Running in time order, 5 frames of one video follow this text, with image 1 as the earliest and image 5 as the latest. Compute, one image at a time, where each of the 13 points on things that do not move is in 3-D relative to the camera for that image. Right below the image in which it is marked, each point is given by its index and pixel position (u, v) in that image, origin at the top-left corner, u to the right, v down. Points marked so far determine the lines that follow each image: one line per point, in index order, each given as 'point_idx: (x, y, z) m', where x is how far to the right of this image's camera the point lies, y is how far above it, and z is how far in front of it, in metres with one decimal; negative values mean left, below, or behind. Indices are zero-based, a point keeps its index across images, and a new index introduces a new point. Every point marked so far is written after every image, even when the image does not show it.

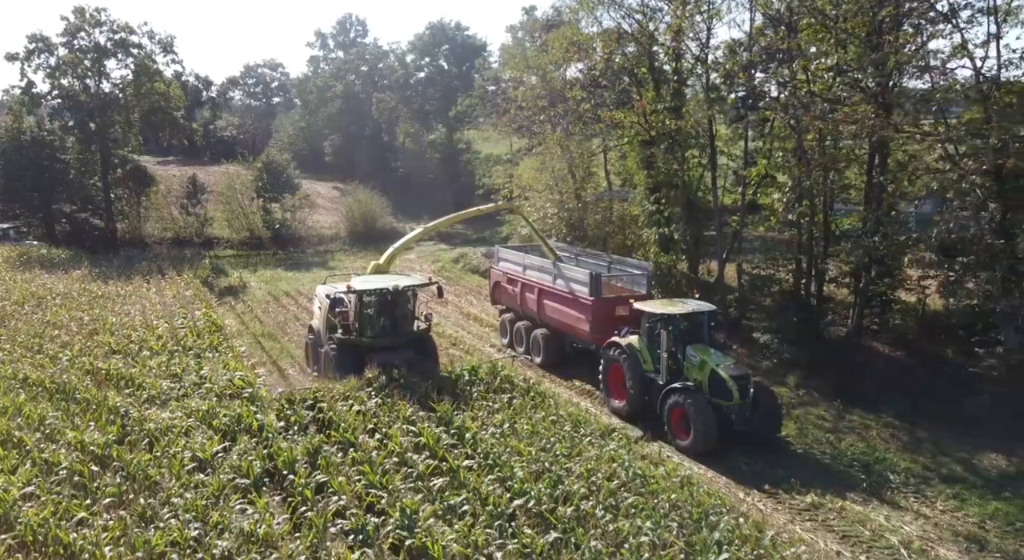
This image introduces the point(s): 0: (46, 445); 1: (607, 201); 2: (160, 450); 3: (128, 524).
0: (-5.4, -1.9, +8.2) m
1: (+2.2, +1.8, +16.6) m
2: (-4.0, -1.9, +8.2) m
3: (-3.6, -2.2, +6.6) m
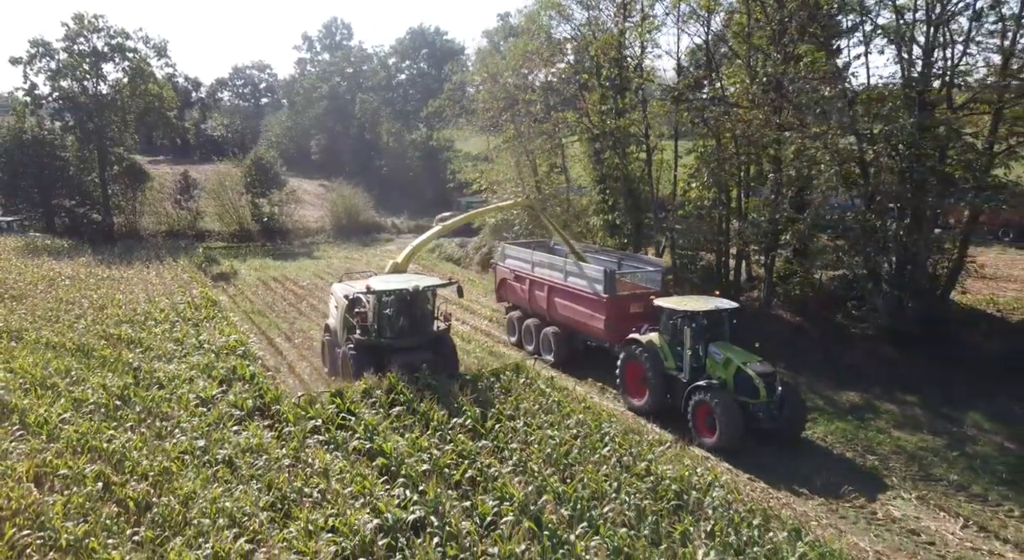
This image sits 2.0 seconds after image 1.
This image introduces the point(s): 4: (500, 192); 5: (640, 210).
0: (-6.1, -1.5, +9.9) m
1: (+1.4, +2.2, +18.4) m
2: (-4.8, -1.5, +9.9) m
3: (-4.3, -1.8, +8.4) m
4: (-0.4, +2.5, +20.0) m
5: (+2.8, +1.6, +15.7) m
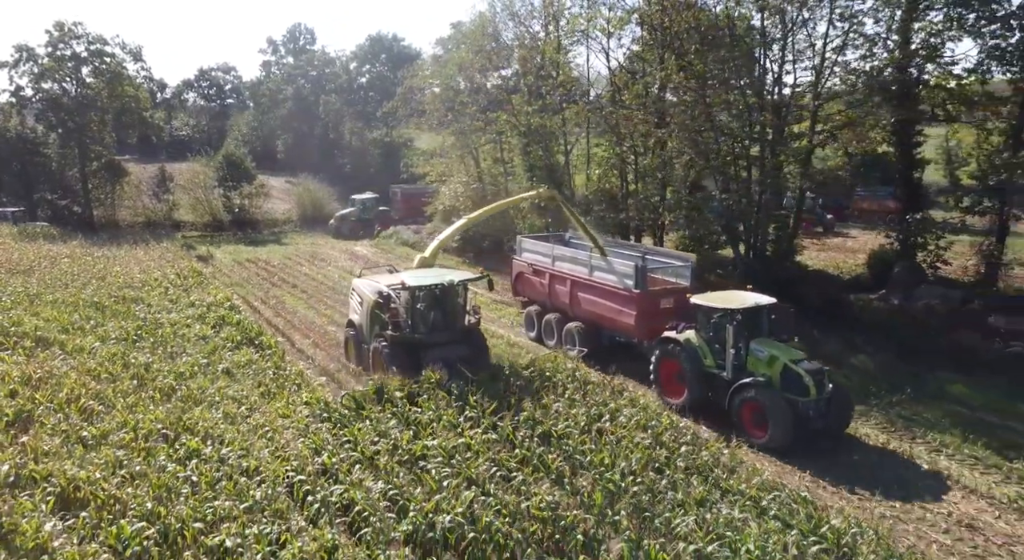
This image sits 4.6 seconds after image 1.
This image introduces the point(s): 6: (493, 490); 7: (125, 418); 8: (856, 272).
0: (-7.3, -0.9, +12.5) m
1: (-0.3, +2.9, +21.4) m
2: (-6.0, -0.9, +12.6) m
3: (-5.5, -1.2, +11.1) m
4: (-2.1, +3.2, +22.9) m
5: (+1.3, +2.3, +18.8) m
6: (-0.2, -2.0, +6.9) m
7: (-4.6, -1.7, +8.4) m
8: (+7.6, +0.2, +15.6) m
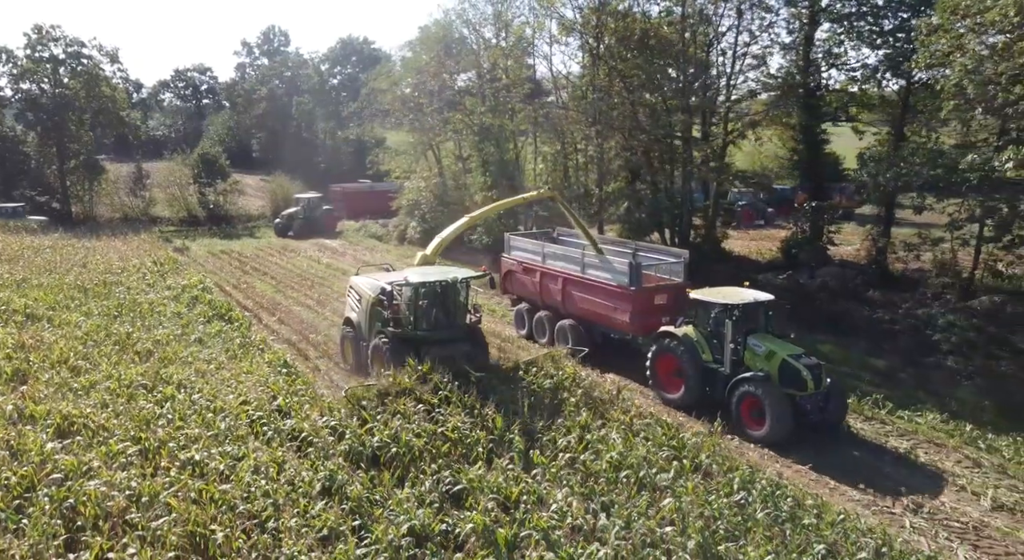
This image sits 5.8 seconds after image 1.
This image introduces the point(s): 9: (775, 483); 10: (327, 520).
0: (-8.4, -0.5, +13.9) m
1: (-1.7, +3.2, +22.9) m
2: (-7.1, -0.5, +14.0) m
3: (-6.5, -0.8, +12.5) m
4: (-3.5, +3.5, +24.4) m
5: (0.0, +2.6, +20.4) m
6: (-1.2, -1.7, +8.4) m
7: (-5.6, -1.3, +9.9) m
8: (+6.4, +0.6, +17.4) m
9: (+2.6, -2.0, +7.1) m
10: (-1.7, -2.2, +6.4) m
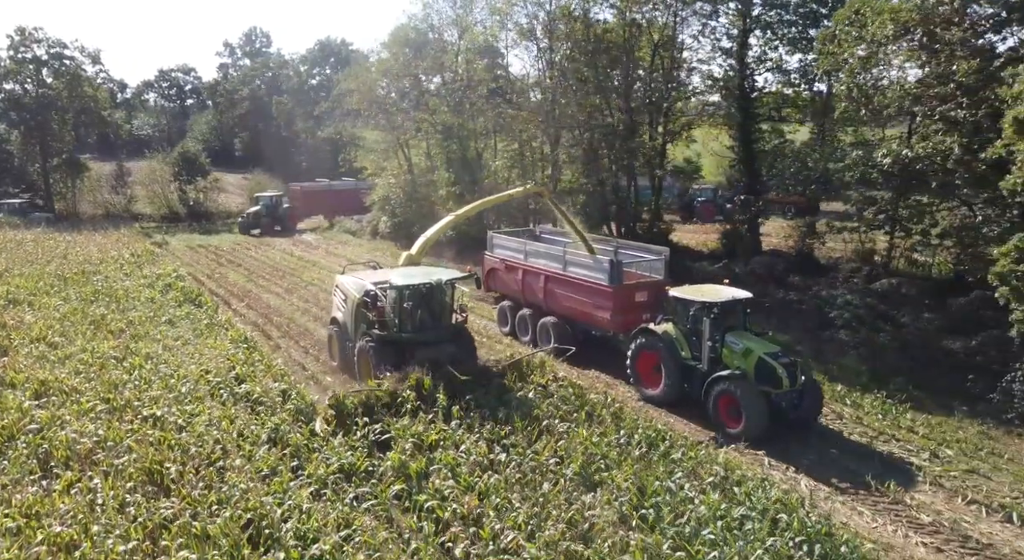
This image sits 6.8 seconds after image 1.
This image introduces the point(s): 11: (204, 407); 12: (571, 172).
0: (-9.5, -0.3, +14.9) m
1: (-2.8, +3.5, +24.0) m
2: (-8.1, -0.3, +15.0) m
3: (-7.5, -0.6, +13.5) m
4: (-4.7, +3.8, +25.5) m
5: (-1.1, +2.9, +21.5) m
6: (-2.1, -1.4, +9.5) m
7: (-6.6, -1.0, +10.9) m
8: (+5.3, +0.9, +18.6) m
9: (+1.7, -1.7, +8.2) m
10: (-2.6, -1.9, +7.4) m
11: (-3.8, -1.6, +8.8) m
12: (+1.5, +2.8, +18.0) m
